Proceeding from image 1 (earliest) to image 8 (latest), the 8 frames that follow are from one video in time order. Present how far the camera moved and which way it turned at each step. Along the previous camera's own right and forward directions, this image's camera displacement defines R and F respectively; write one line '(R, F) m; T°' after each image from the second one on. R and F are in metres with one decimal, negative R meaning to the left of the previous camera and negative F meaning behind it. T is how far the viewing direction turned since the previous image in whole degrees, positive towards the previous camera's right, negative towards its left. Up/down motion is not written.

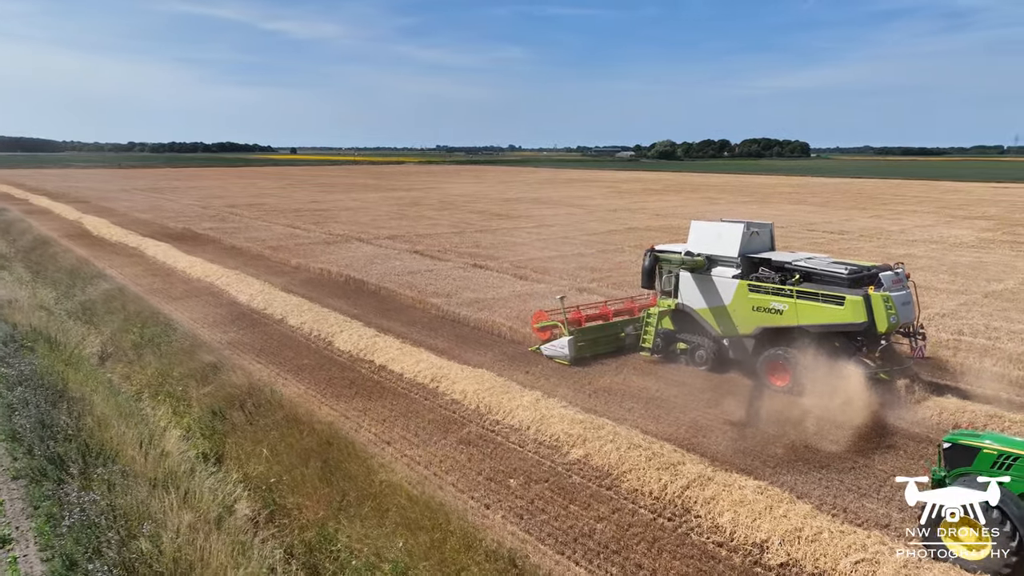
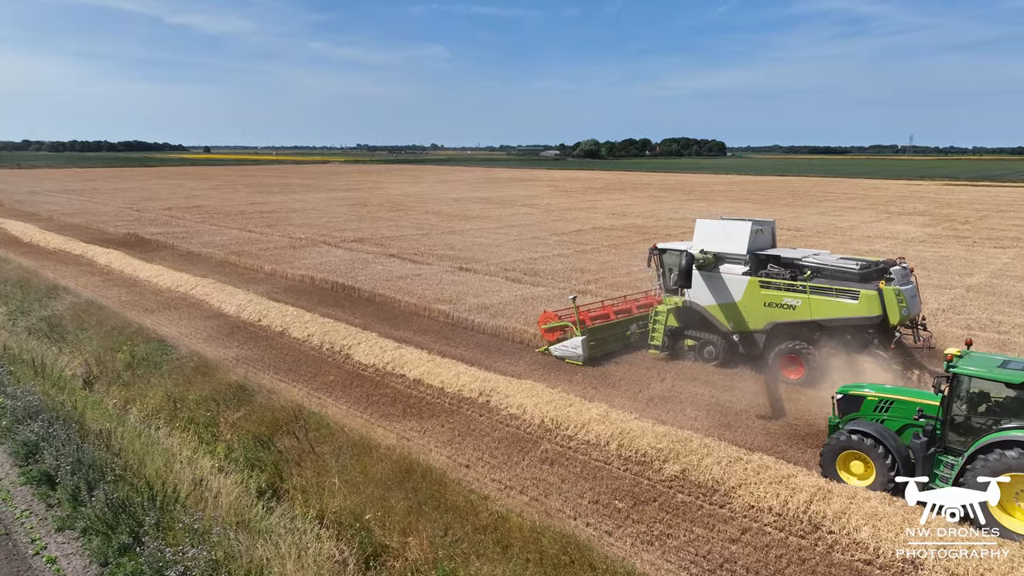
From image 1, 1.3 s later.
(-1.7, +0.6) m; +6°
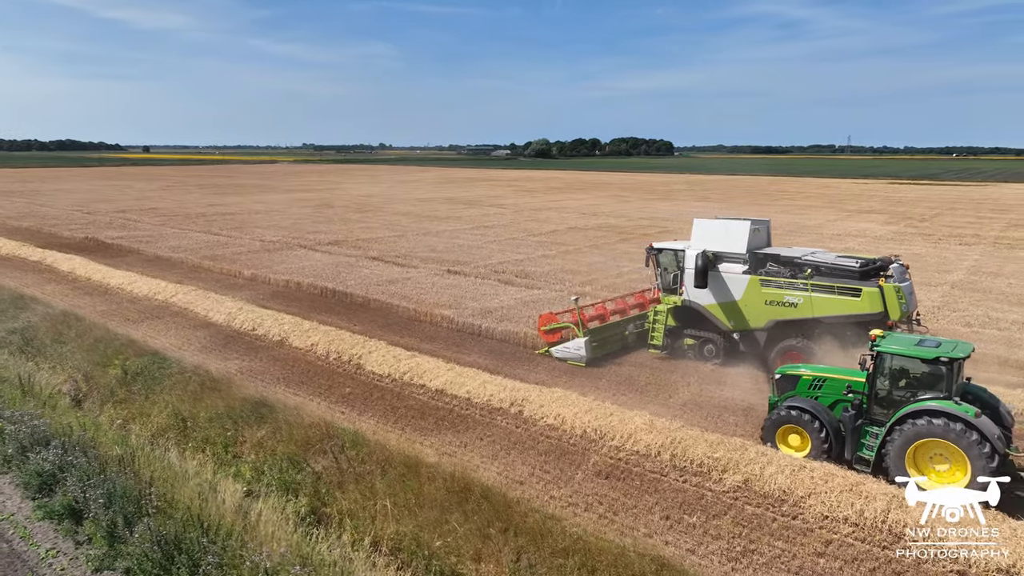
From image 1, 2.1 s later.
(-1.0, +0.4) m; +4°
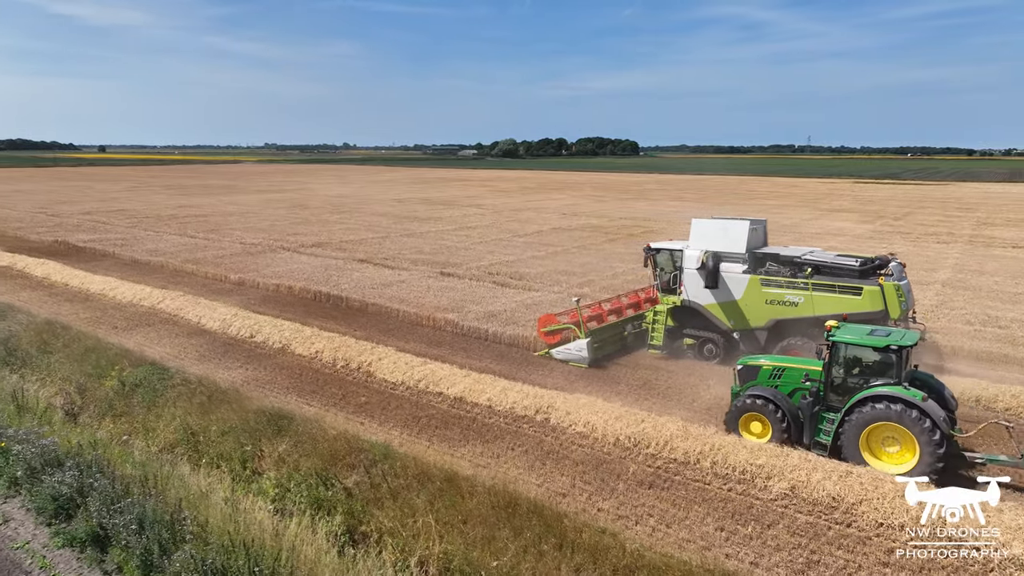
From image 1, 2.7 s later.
(-0.7, +0.3) m; +3°
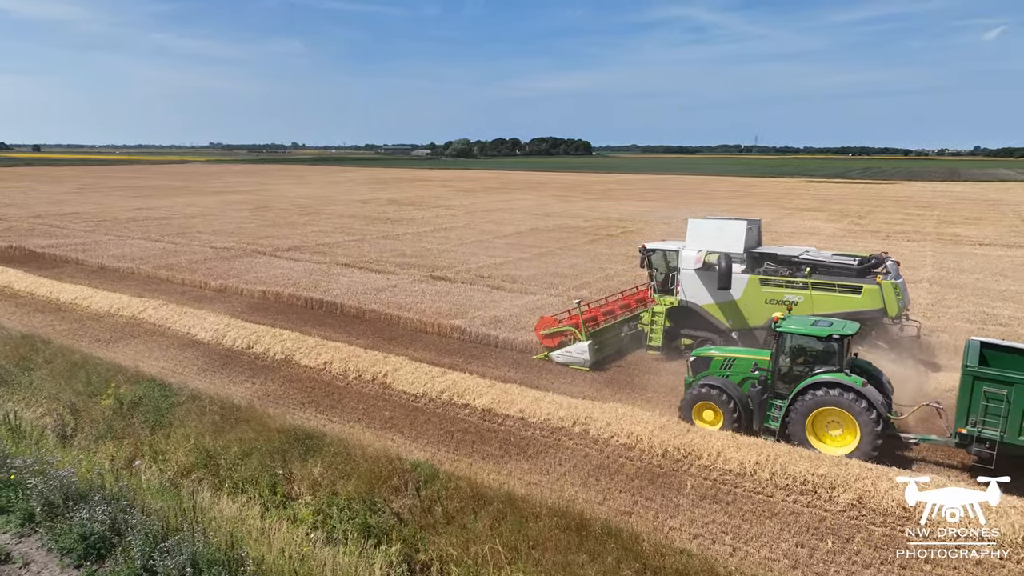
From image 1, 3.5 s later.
(-1.0, +0.4) m; +4°
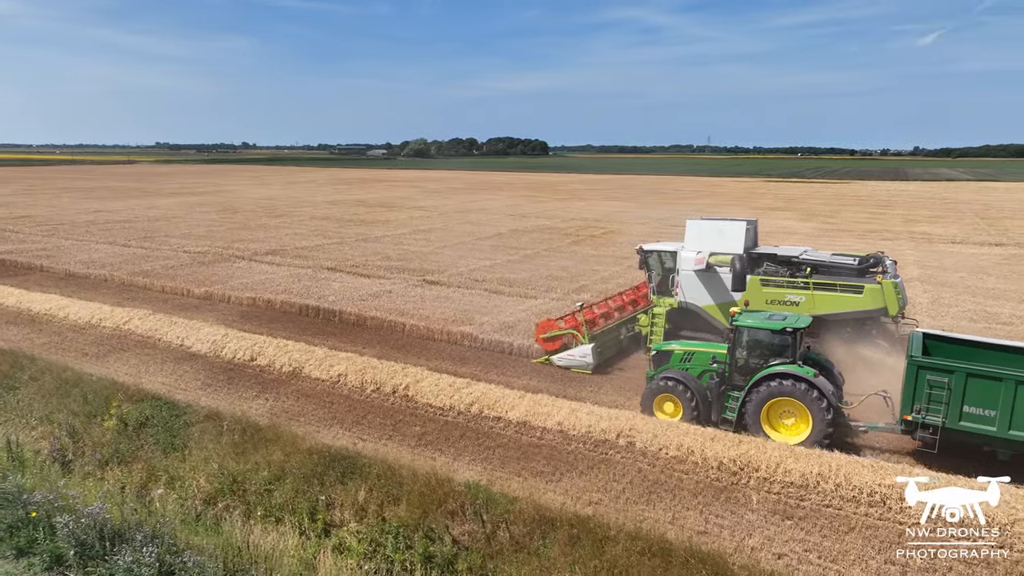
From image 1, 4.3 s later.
(-1.0, +0.4) m; +3°
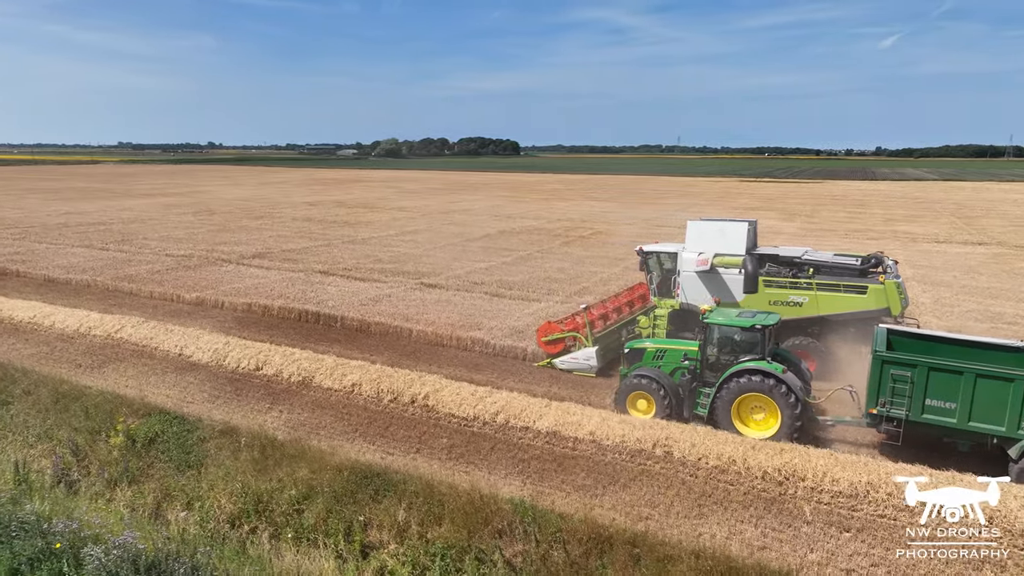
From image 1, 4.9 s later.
(-0.7, +0.3) m; +2°
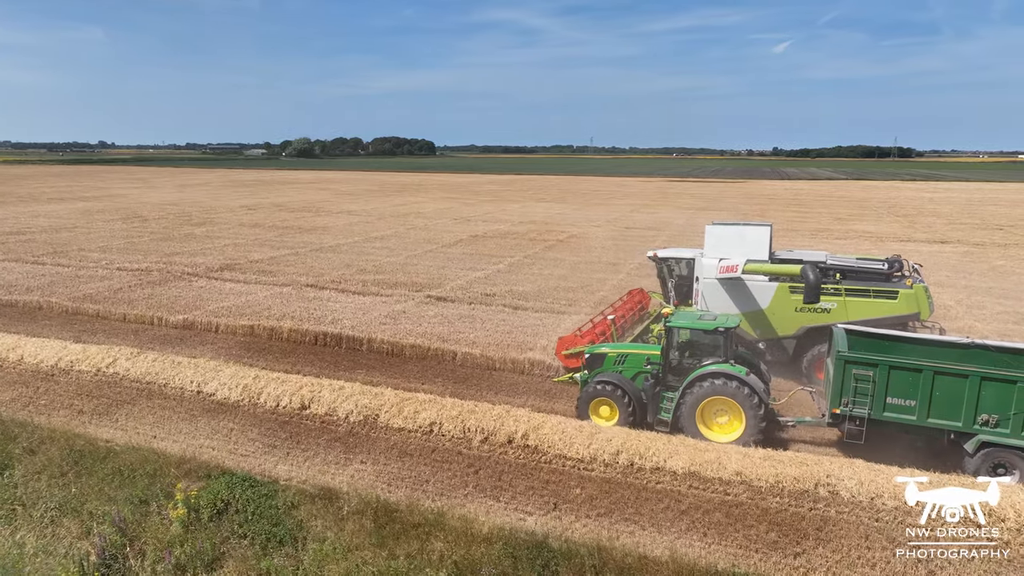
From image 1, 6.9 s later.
(-2.3, +1.3) m; +7°
